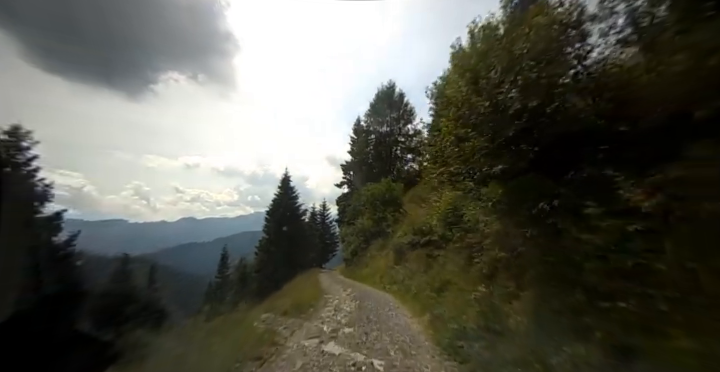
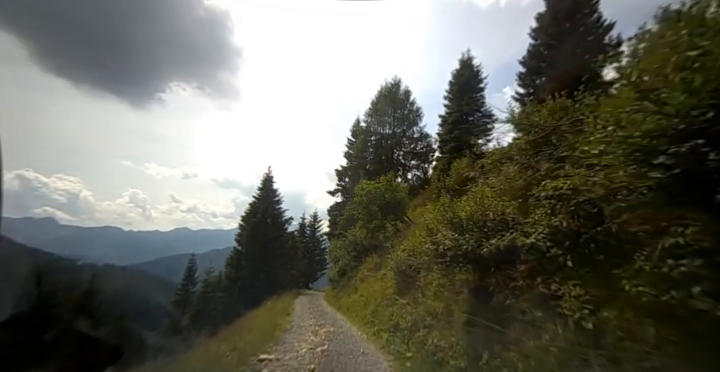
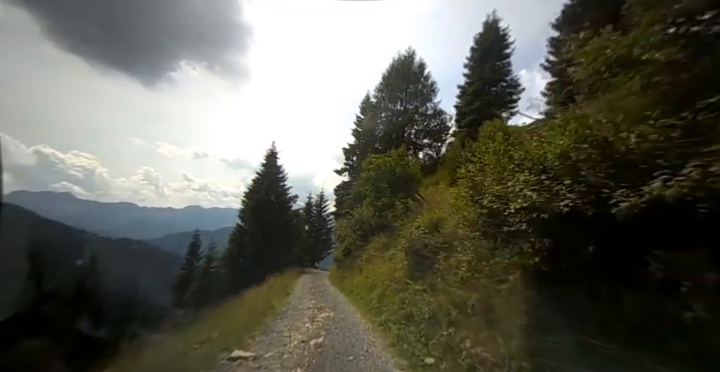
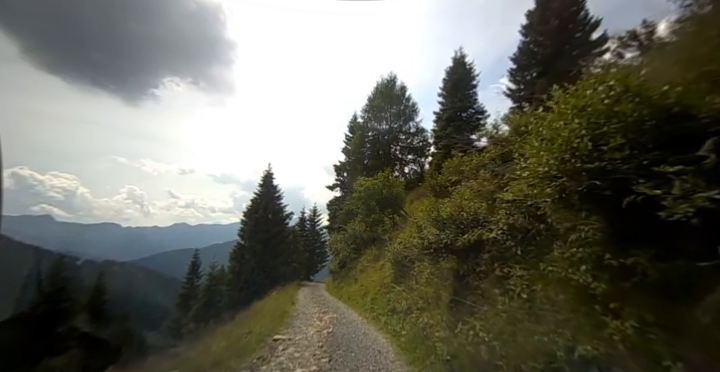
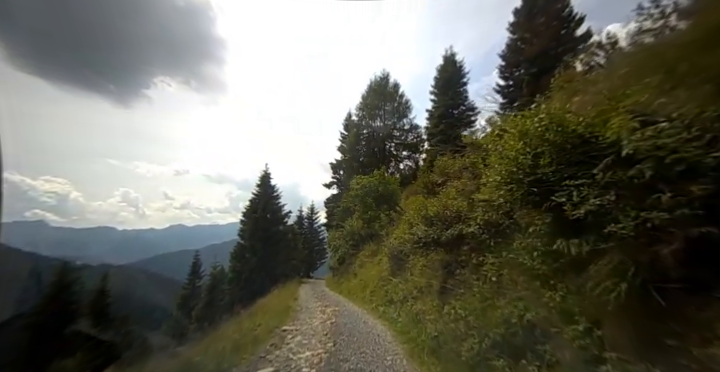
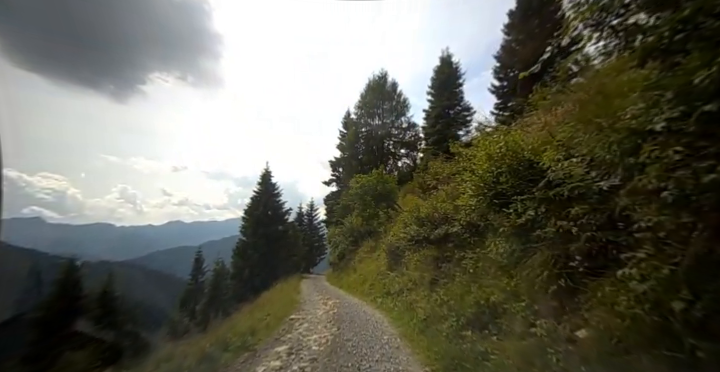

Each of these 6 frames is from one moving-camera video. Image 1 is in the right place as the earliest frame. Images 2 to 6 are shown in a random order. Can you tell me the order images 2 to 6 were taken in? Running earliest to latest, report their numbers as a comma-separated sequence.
6, 5, 4, 2, 3
